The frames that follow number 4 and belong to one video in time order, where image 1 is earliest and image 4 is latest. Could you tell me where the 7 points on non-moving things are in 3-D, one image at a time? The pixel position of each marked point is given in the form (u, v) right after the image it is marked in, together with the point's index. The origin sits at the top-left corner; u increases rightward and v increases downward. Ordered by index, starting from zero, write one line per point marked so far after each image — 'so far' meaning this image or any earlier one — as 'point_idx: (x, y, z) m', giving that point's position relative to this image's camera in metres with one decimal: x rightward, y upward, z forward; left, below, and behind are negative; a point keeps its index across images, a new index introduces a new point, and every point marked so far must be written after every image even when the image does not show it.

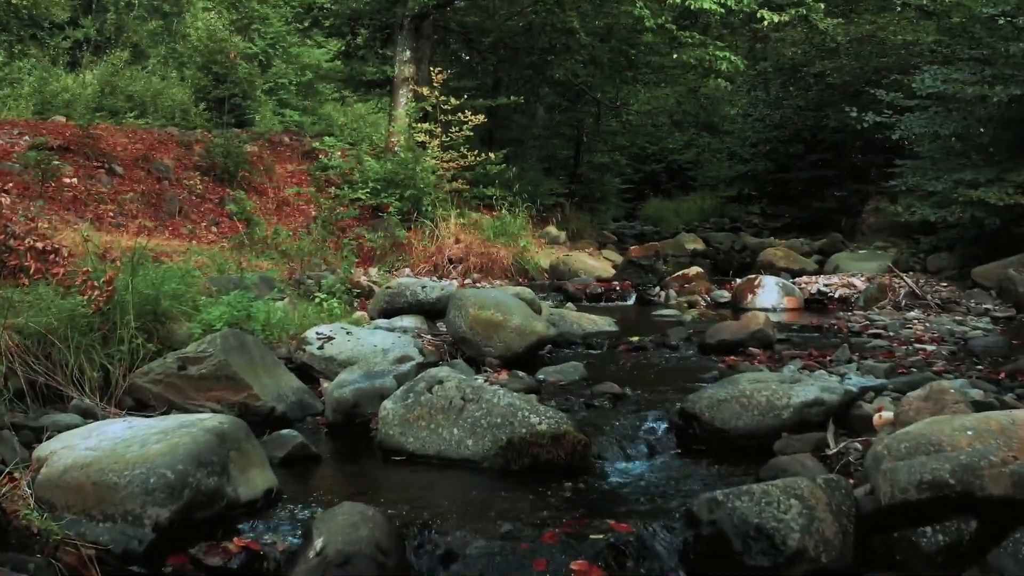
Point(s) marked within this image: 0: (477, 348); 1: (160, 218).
0: (-0.3, -0.5, +5.8) m
1: (-4.6, +0.9, +10.0) m
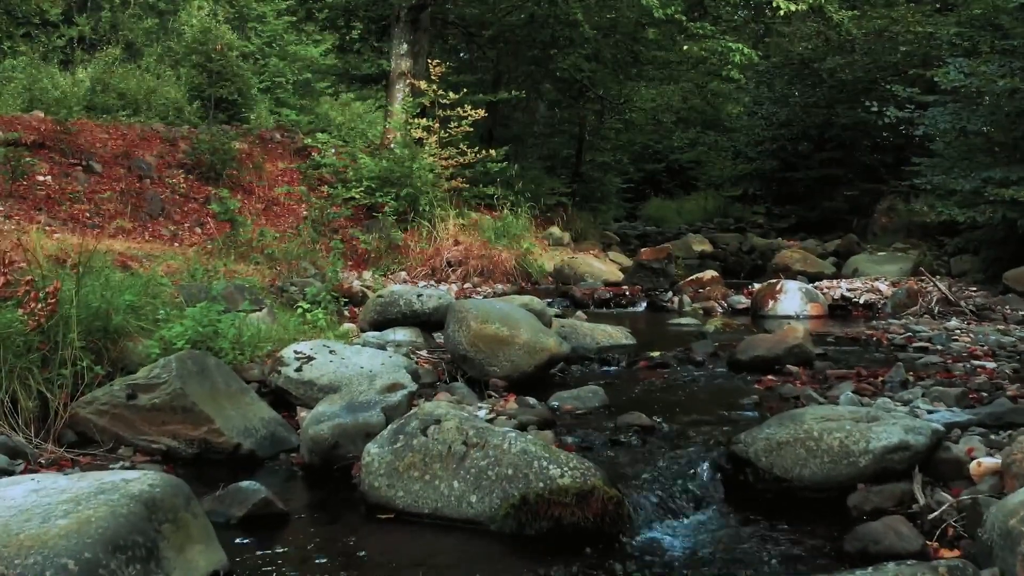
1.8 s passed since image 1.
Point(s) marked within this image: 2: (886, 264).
0: (-0.2, -0.5, +5.0) m
1: (-4.5, +0.8, +9.3) m
2: (+5.9, +0.4, +12.0) m
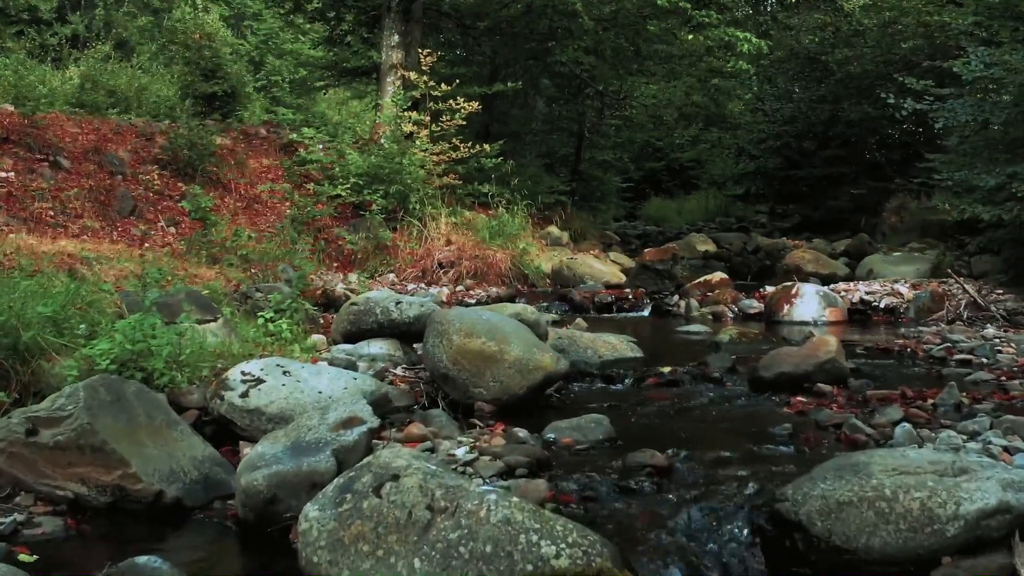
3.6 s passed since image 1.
0: (-0.3, -0.6, +4.3) m
1: (-4.6, +0.8, +8.5) m
2: (+5.9, +0.4, +11.3) m
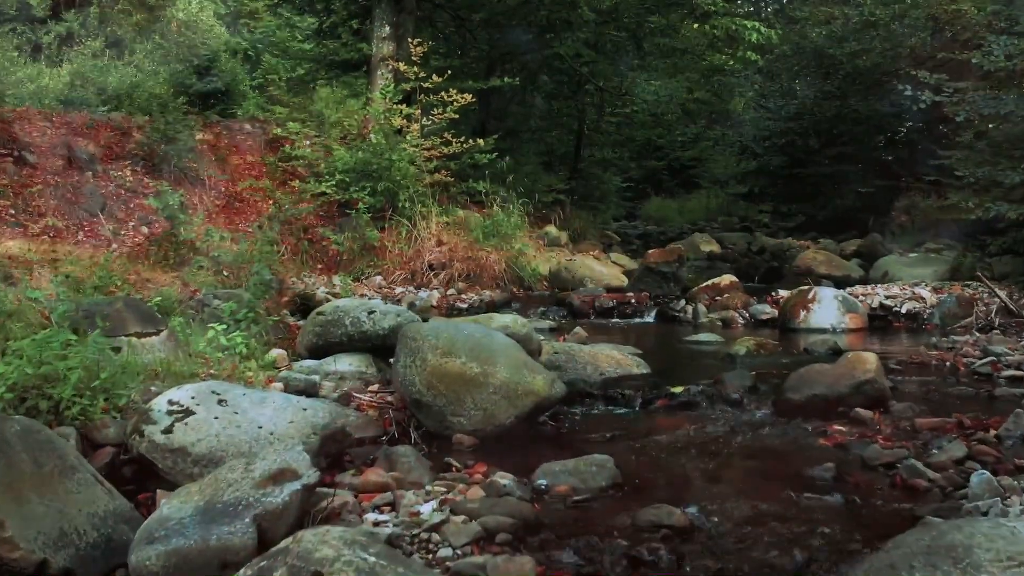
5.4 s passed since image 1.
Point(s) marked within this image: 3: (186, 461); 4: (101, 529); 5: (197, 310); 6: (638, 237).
0: (-0.3, -0.6, +3.6) m
1: (-4.6, +0.7, +7.9) m
2: (+5.8, +0.3, +10.6) m
3: (-1.3, -0.7, +3.0) m
4: (-1.4, -0.8, +2.7) m
5: (-2.2, -0.2, +5.4) m
6: (+2.3, +0.9, +14.1) m
